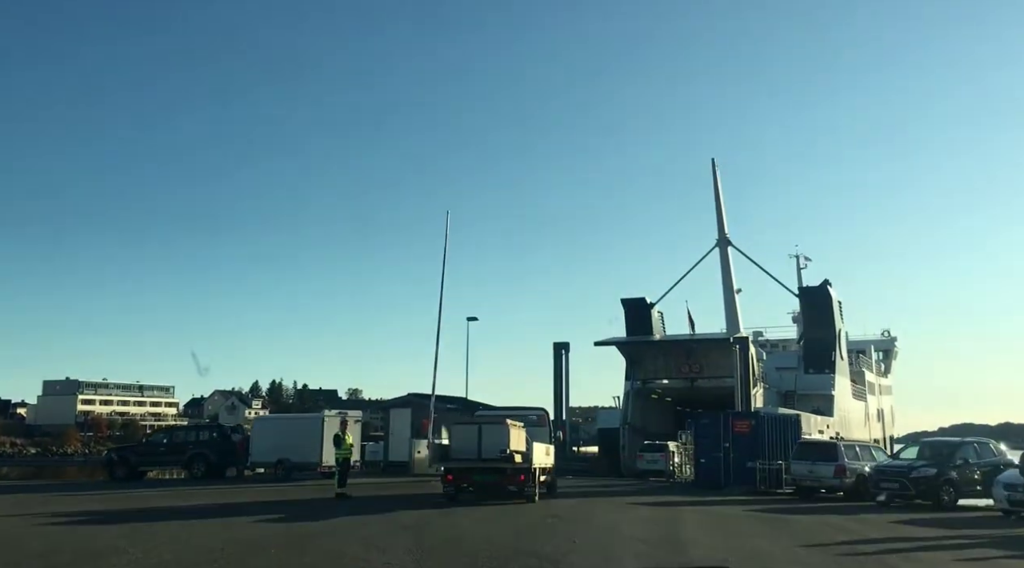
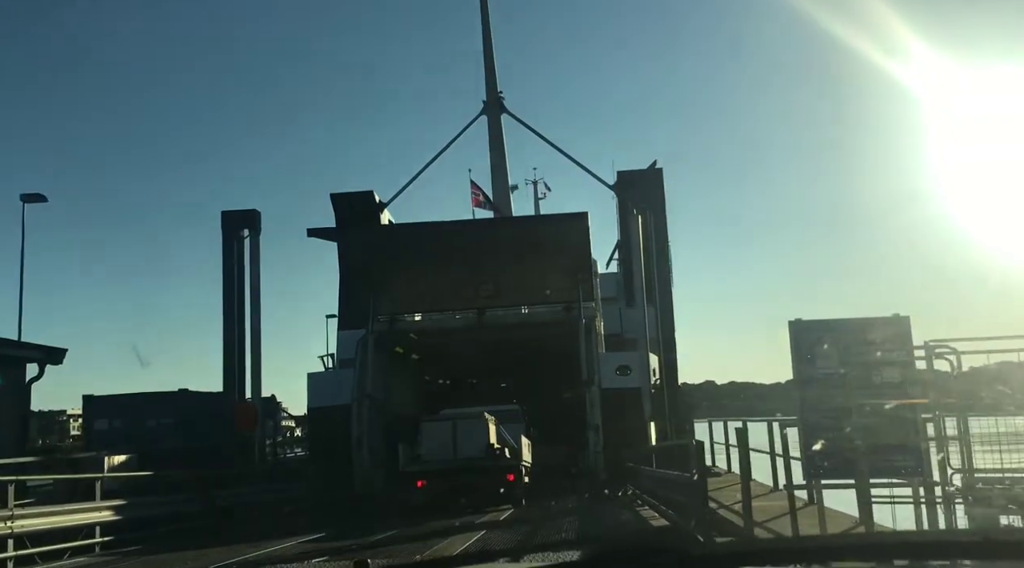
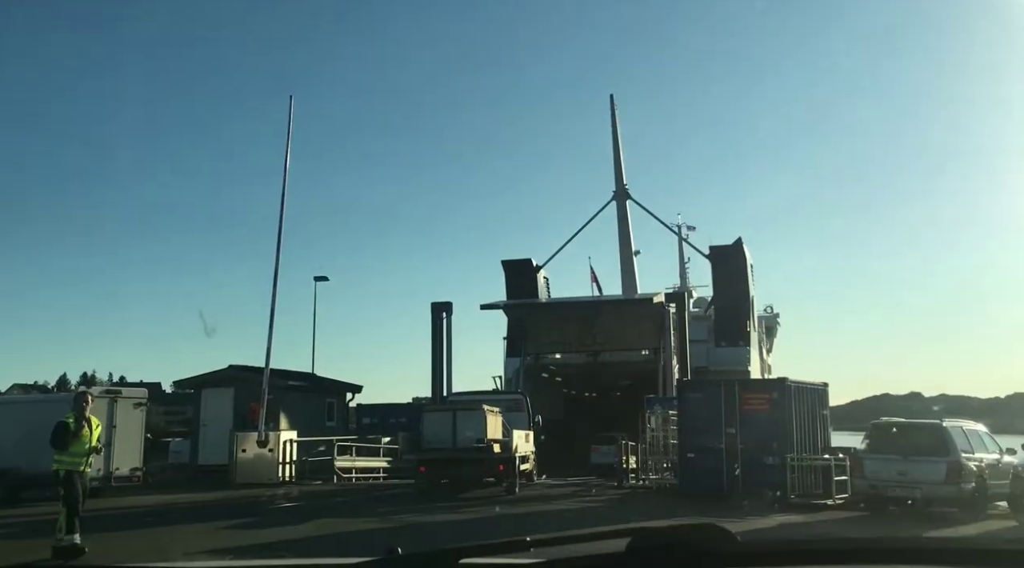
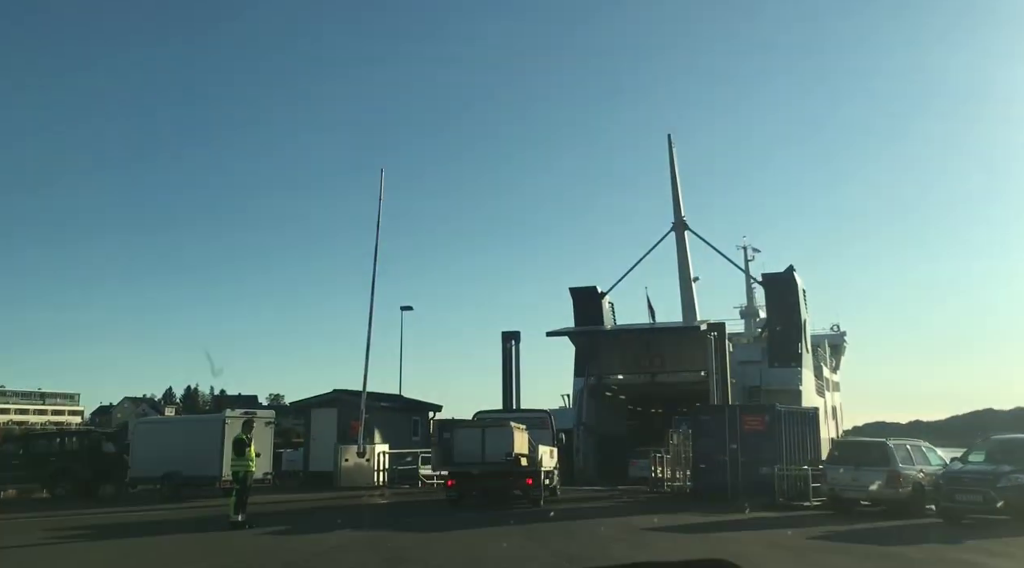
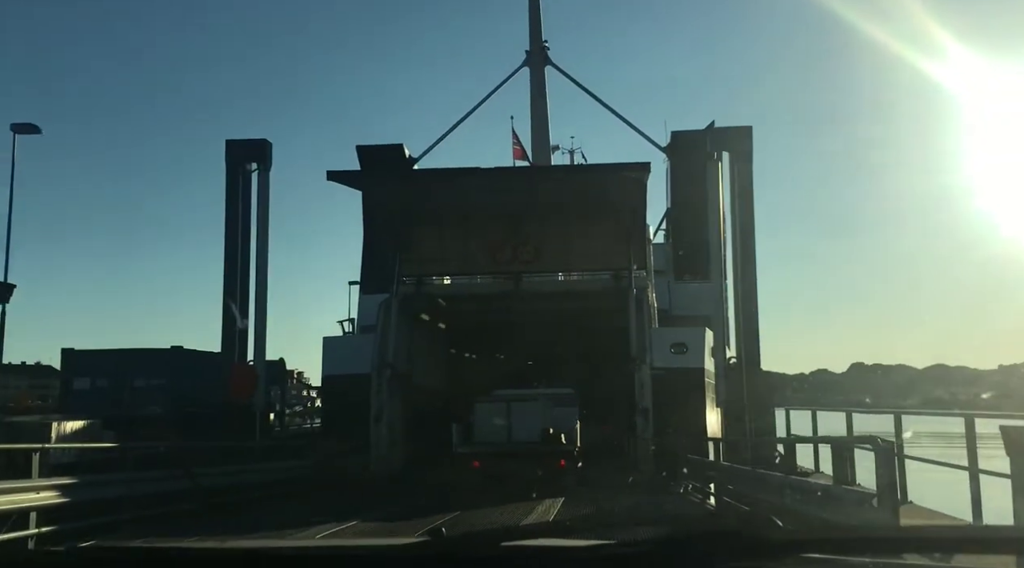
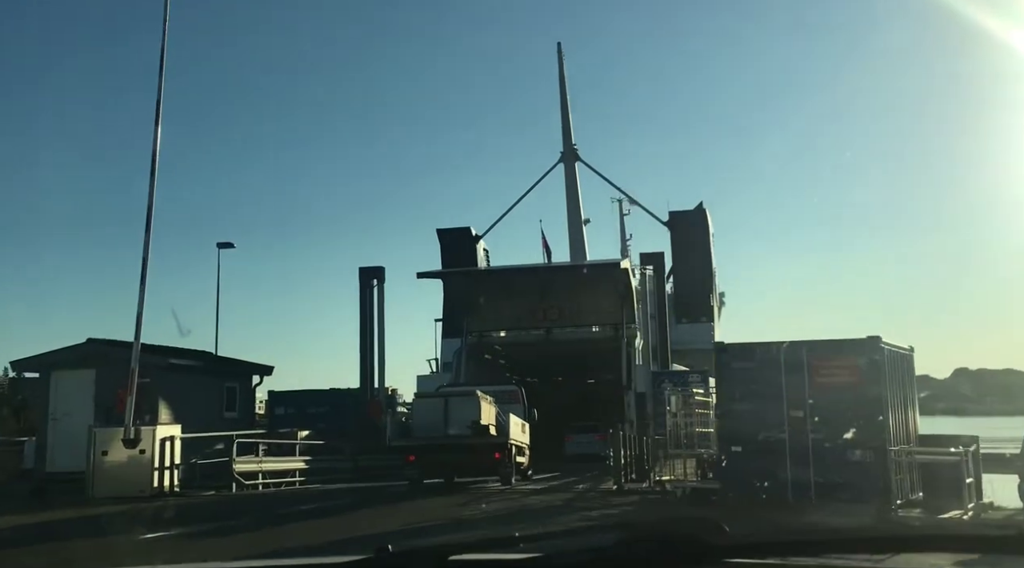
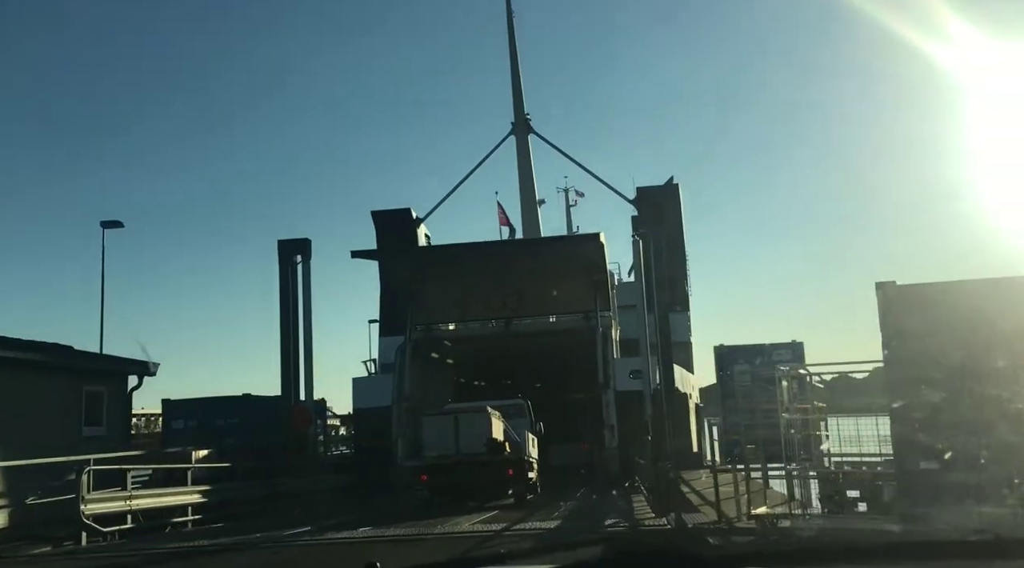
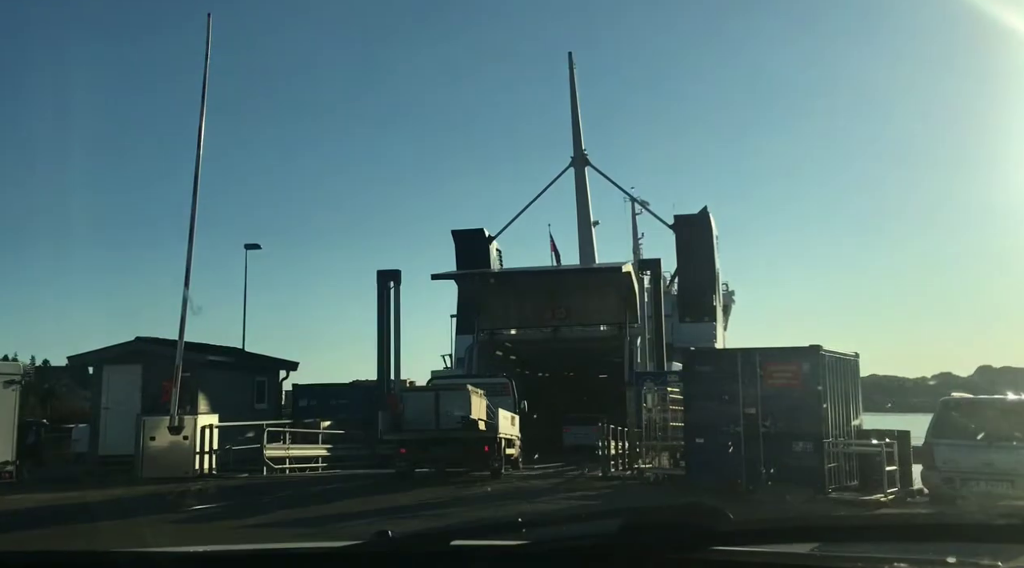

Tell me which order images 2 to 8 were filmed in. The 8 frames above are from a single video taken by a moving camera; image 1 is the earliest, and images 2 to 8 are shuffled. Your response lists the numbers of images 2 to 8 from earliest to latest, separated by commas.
4, 3, 8, 6, 7, 2, 5
